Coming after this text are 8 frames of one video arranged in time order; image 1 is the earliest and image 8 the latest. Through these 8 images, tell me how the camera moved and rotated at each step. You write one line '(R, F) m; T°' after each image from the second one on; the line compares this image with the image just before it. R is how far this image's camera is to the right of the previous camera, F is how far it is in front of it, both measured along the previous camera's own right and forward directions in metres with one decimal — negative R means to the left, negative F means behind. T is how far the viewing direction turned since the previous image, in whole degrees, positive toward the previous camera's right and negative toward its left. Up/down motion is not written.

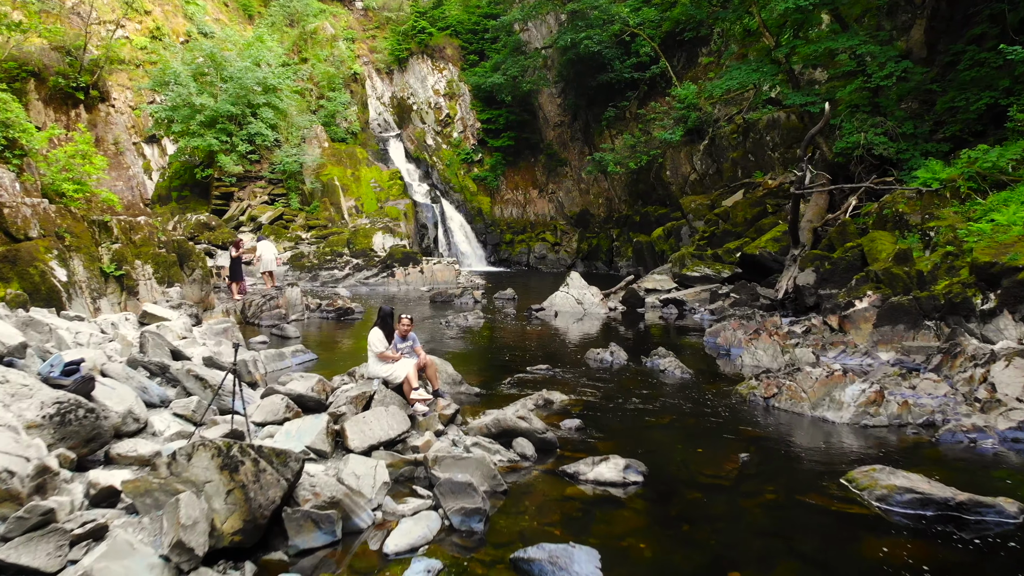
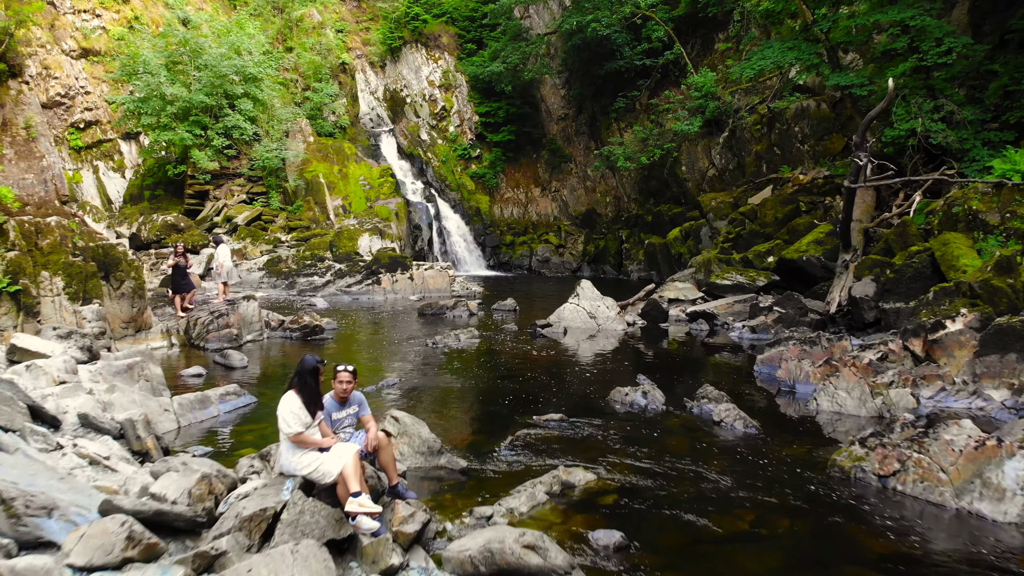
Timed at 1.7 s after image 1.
(0.0, +2.6) m; 0°
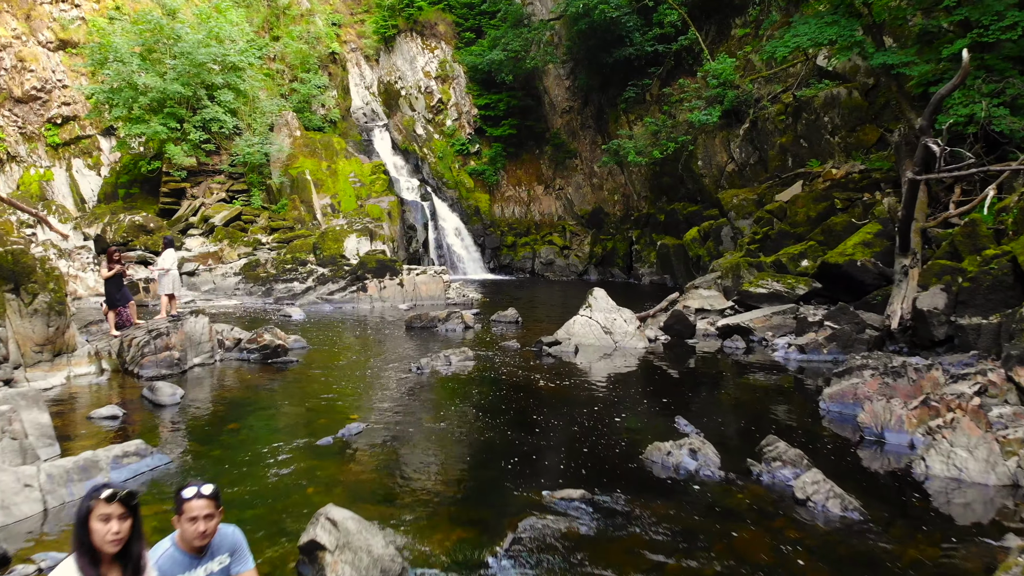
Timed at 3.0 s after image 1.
(0.0, +2.1) m; 0°
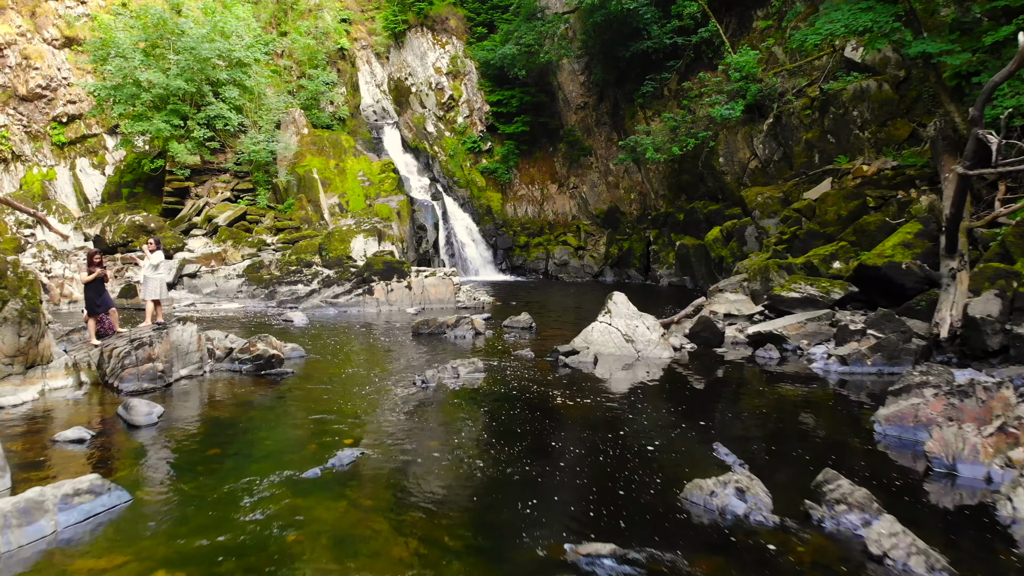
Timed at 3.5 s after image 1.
(0.0, +0.9) m; -1°
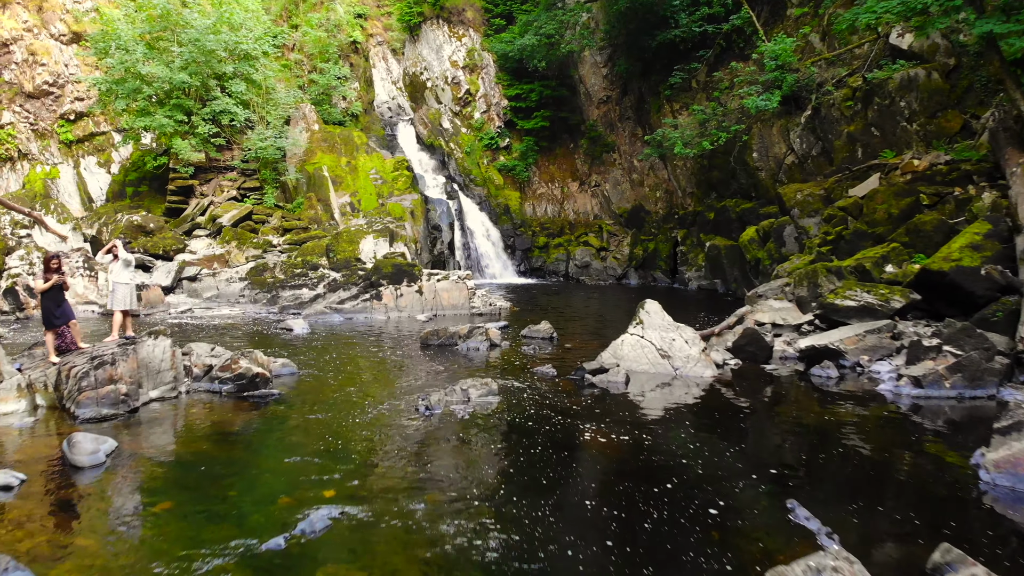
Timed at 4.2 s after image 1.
(0.0, +1.3) m; -1°
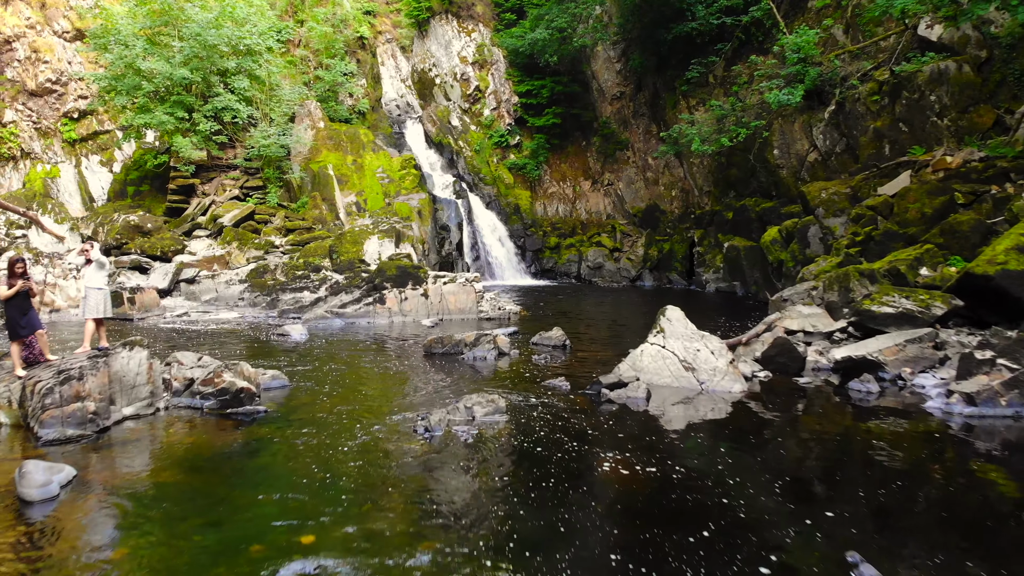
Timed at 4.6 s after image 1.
(0.0, +0.8) m; -1°
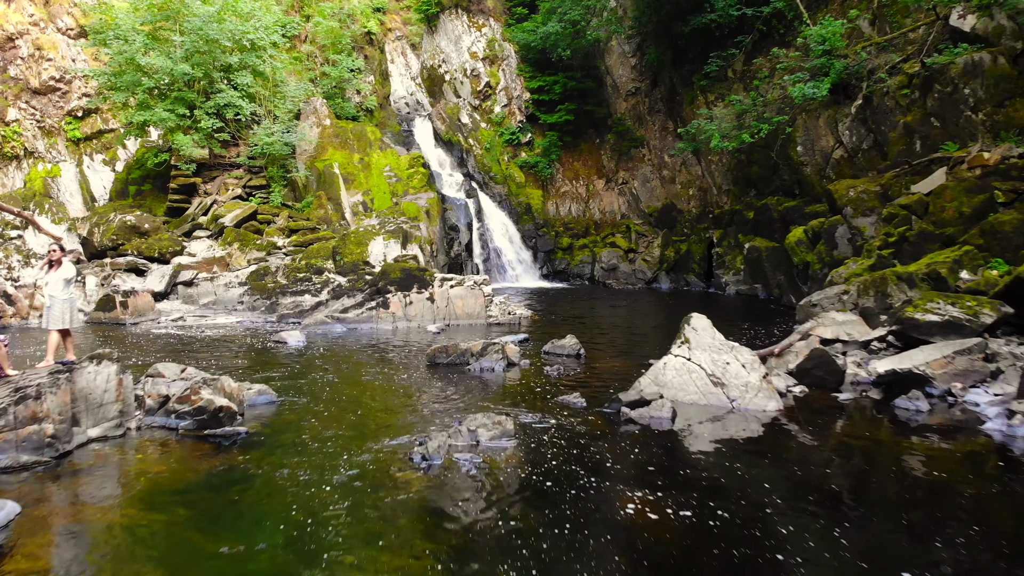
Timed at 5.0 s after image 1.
(0.0, +0.8) m; -1°
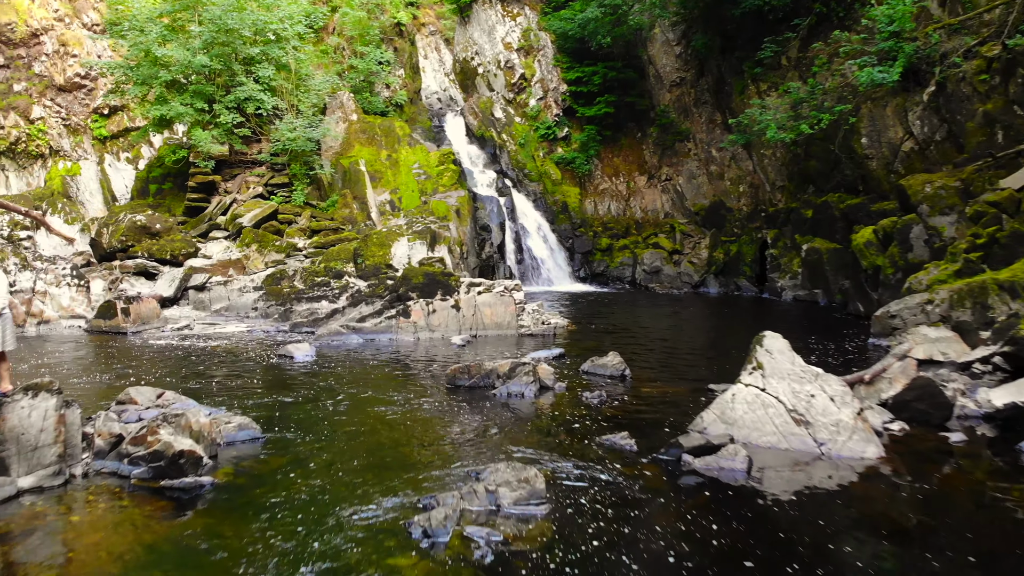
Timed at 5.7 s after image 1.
(0.0, +1.4) m; -2°
